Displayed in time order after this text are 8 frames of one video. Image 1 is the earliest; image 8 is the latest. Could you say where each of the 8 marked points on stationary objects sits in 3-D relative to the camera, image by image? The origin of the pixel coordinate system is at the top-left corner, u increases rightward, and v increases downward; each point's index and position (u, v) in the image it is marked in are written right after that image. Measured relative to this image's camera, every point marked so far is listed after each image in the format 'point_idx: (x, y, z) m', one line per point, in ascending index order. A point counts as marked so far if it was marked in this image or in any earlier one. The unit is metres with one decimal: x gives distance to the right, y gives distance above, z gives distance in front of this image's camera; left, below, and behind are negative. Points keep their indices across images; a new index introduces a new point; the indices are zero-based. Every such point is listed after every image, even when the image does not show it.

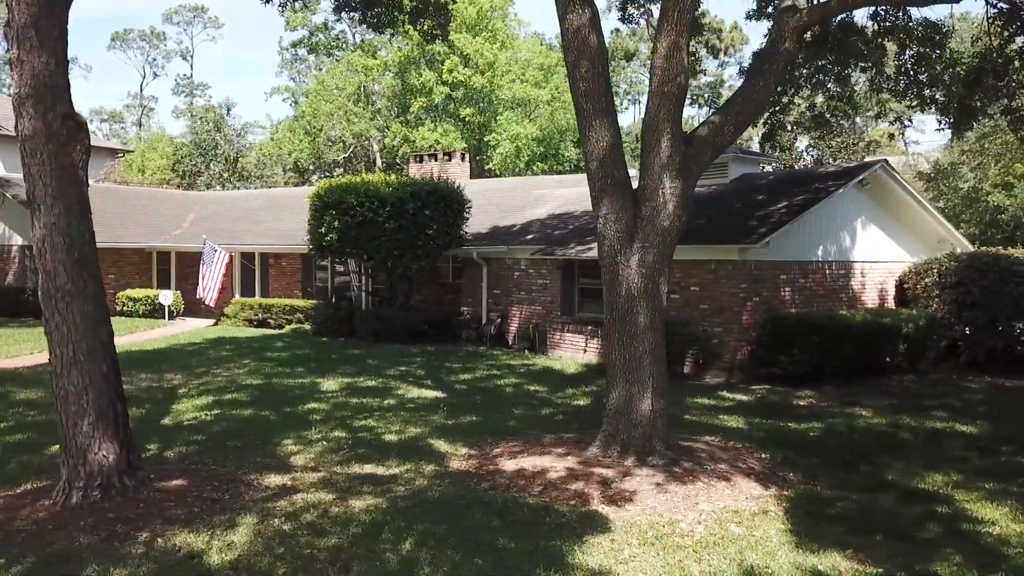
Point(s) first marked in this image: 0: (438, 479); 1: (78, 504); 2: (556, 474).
0: (-0.6, -1.6, +6.8) m
1: (-3.2, -1.6, +6.0) m
2: (+0.4, -1.5, +6.7) m
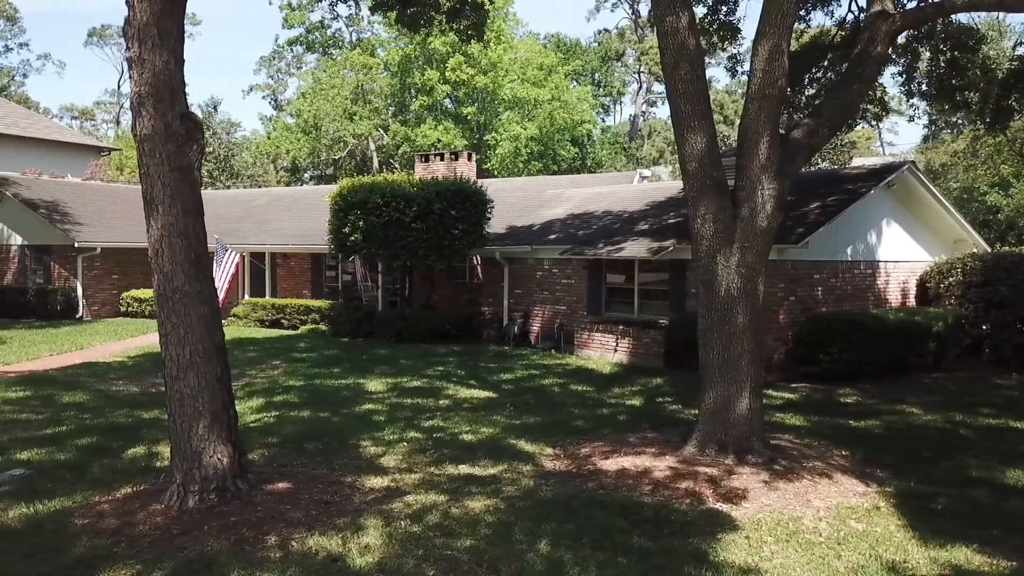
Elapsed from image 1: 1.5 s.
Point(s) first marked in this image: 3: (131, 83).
0: (+0.3, -1.6, +6.8) m
1: (-2.3, -1.6, +5.9) m
2: (+1.3, -1.5, +6.8) m
3: (-2.7, +1.5, +5.8) m
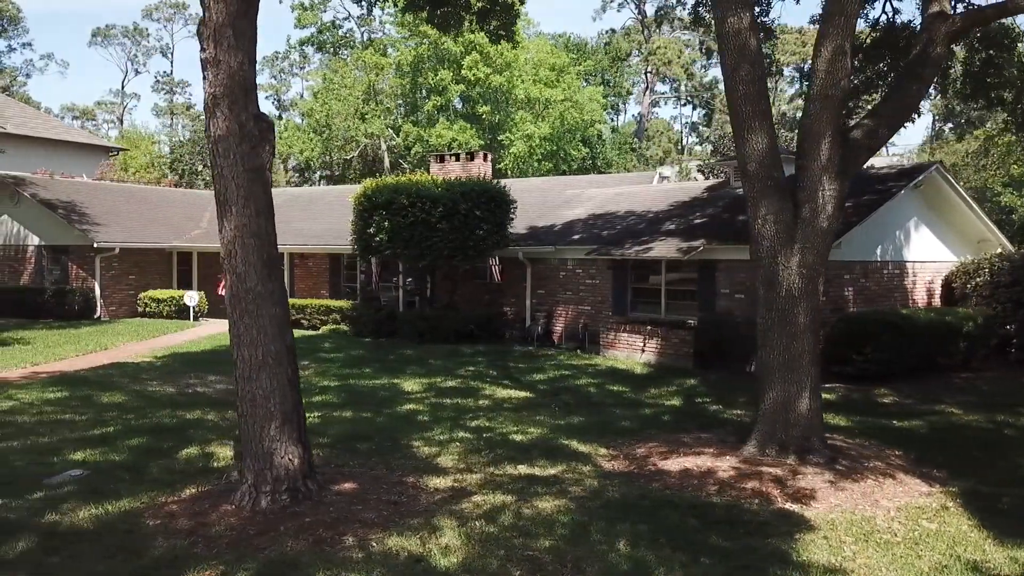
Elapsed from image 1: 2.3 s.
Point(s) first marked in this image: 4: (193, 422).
0: (+0.8, -1.6, +6.8) m
1: (-1.8, -1.6, +5.9) m
2: (+1.8, -1.5, +6.8) m
3: (-2.2, +1.5, +5.8) m
4: (-3.7, -1.6, +9.5) m
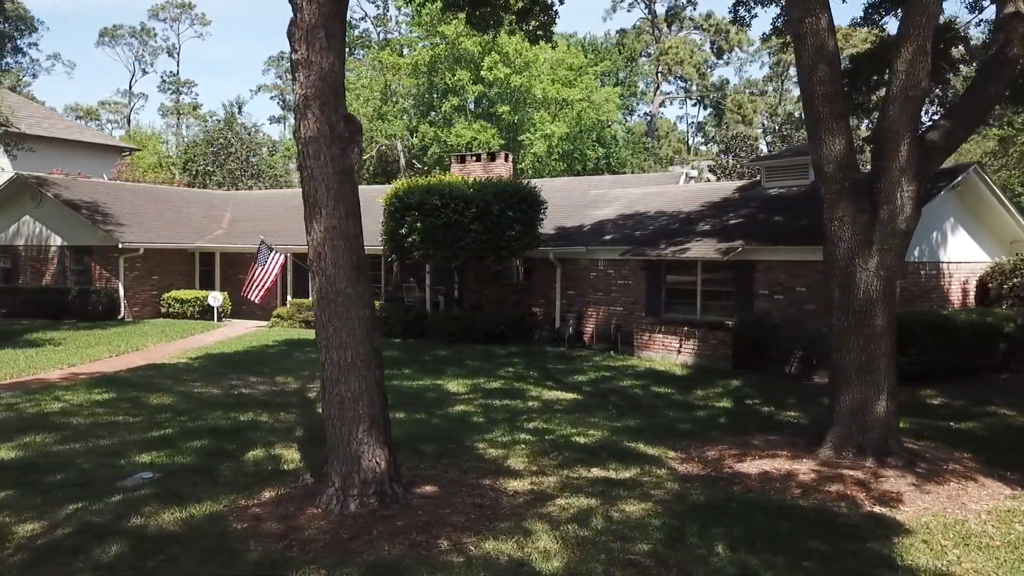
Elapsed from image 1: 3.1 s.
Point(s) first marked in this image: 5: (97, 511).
0: (+1.4, -1.6, +6.8) m
1: (-1.1, -1.6, +5.9) m
2: (+2.4, -1.6, +6.7) m
3: (-1.5, +1.4, +5.8) m
4: (-3.0, -1.6, +9.4) m
5: (-3.2, -1.7, +6.4) m
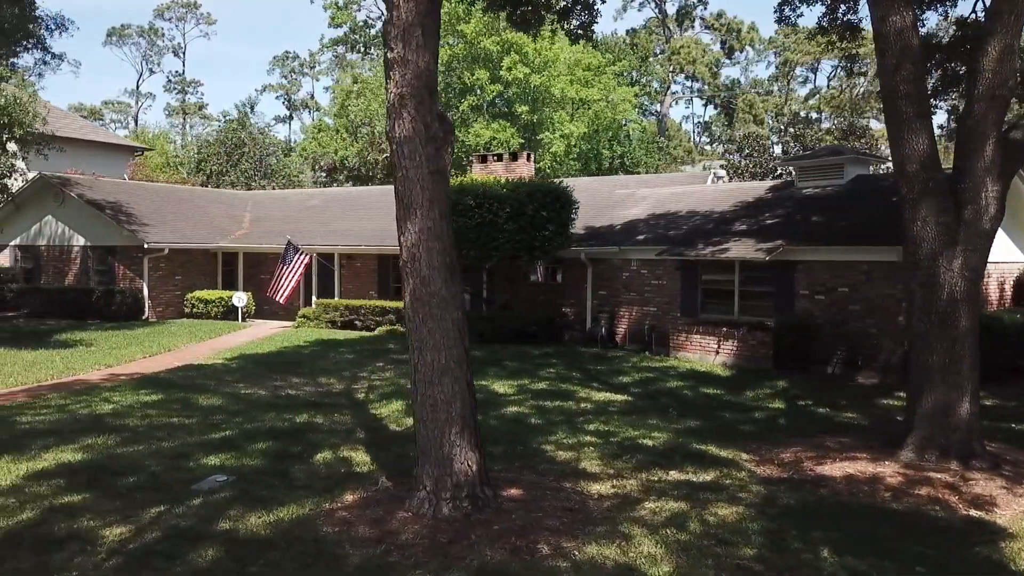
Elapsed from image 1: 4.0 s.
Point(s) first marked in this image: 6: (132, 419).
0: (+2.1, -1.6, +6.7) m
1: (-0.4, -1.6, +5.8) m
2: (+3.1, -1.6, +6.7) m
3: (-0.8, +1.4, +5.7) m
4: (-2.4, -1.6, +9.4) m
5: (-2.5, -1.8, +6.3) m
6: (-4.5, -1.6, +9.8) m
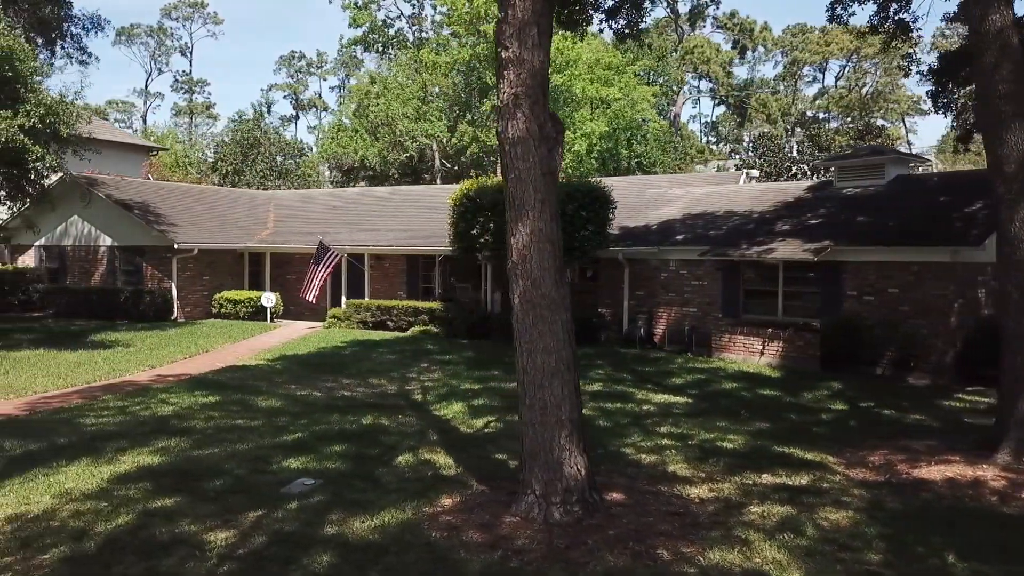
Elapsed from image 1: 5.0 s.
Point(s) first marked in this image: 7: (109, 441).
0: (+2.9, -1.6, +6.7) m
1: (+0.4, -1.6, +5.8) m
2: (+3.9, -1.6, +6.6) m
3: (-0.1, +1.4, +5.7) m
4: (-1.6, -1.6, +9.3) m
5: (-1.8, -1.8, +6.2) m
6: (-3.7, -1.6, +9.7) m
7: (-4.3, -1.6, +8.6) m
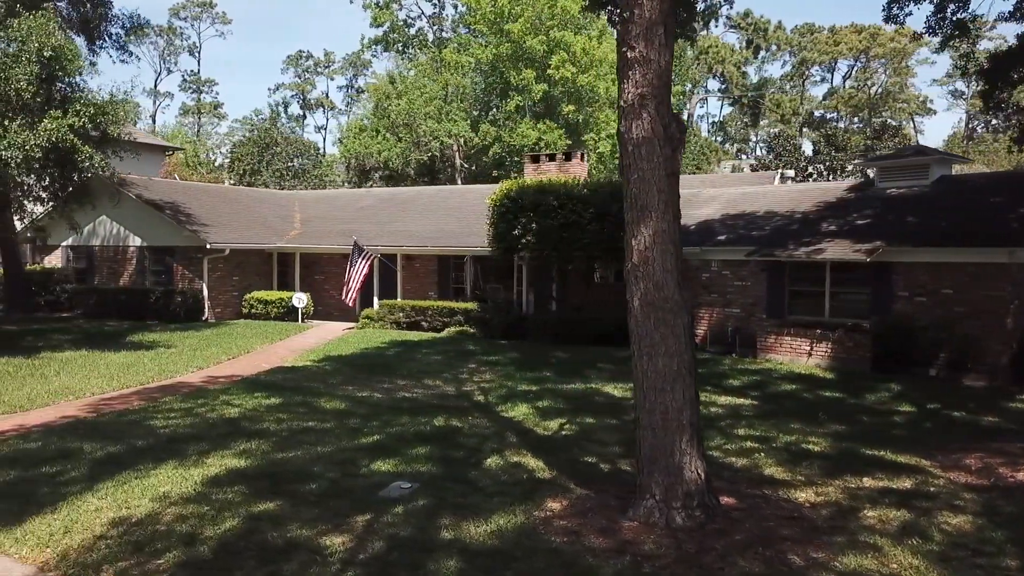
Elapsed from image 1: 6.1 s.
0: (+3.8, -1.7, +6.6) m
1: (+1.2, -1.7, +5.7) m
2: (+4.8, -1.6, +6.5) m
3: (+0.8, +1.4, +5.6) m
4: (-0.7, -1.6, +9.2) m
5: (-0.9, -1.8, +6.2) m
6: (-2.9, -1.6, +9.6) m
7: (-3.4, -1.6, +8.5) m
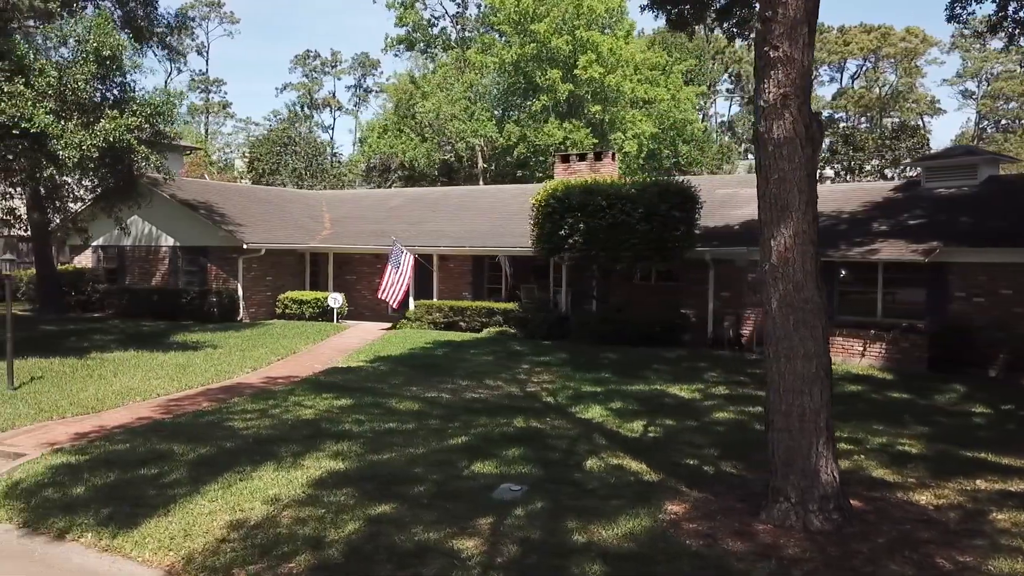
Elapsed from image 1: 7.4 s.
0: (+4.7, -1.7, +6.6) m
1: (+2.2, -1.7, +5.7) m
2: (+5.7, -1.6, +6.5) m
3: (+1.8, +1.4, +5.6) m
4: (+0.2, -1.6, +9.2) m
5: (+0.1, -1.8, +6.1) m
6: (-1.9, -1.6, +9.6) m
7: (-2.4, -1.6, +8.5) m
